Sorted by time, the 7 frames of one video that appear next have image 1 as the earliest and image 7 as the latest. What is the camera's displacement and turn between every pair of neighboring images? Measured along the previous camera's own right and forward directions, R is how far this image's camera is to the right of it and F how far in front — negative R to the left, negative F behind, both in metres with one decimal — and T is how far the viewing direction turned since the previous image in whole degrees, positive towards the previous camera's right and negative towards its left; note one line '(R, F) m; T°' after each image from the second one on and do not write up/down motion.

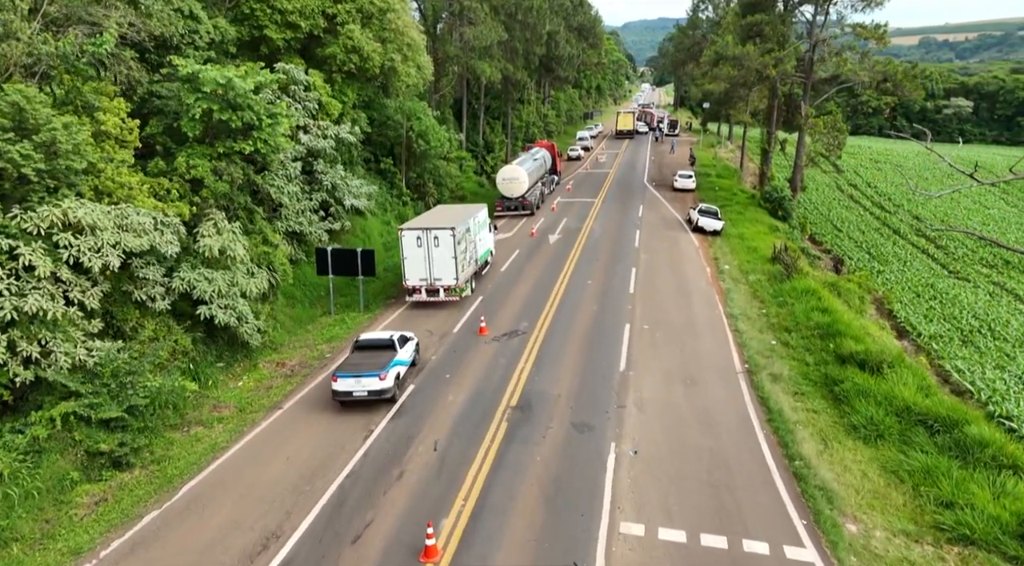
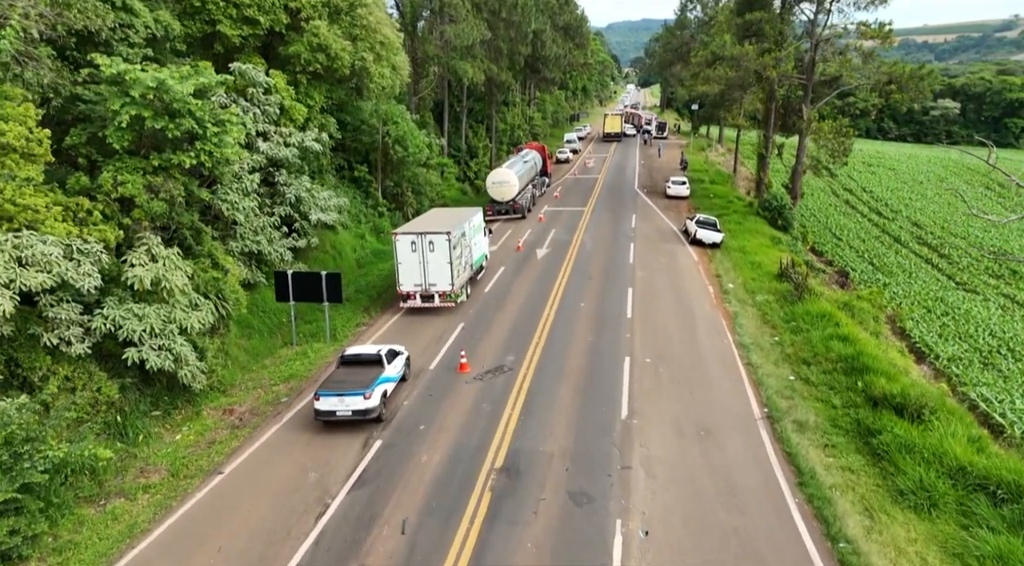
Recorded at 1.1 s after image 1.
(0.0, +2.5) m; +1°
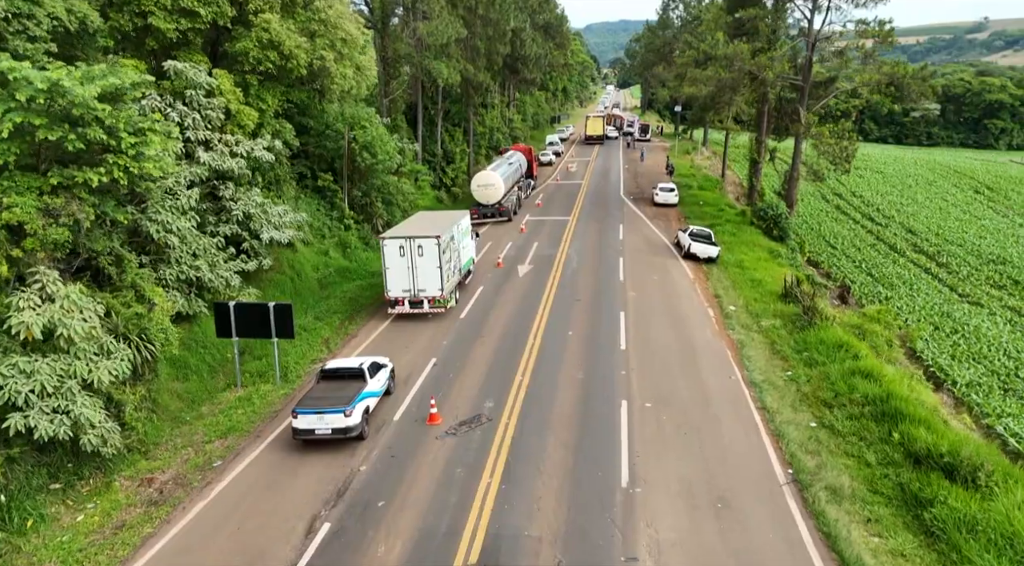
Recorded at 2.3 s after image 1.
(+0.1, +2.7) m; +2°
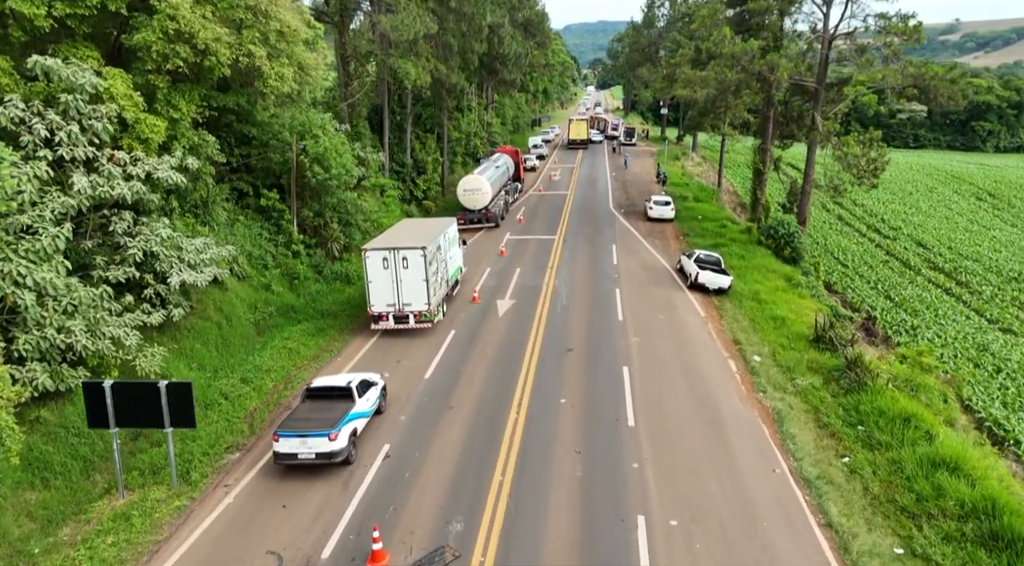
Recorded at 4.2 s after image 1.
(+0.1, +4.5) m; +1°
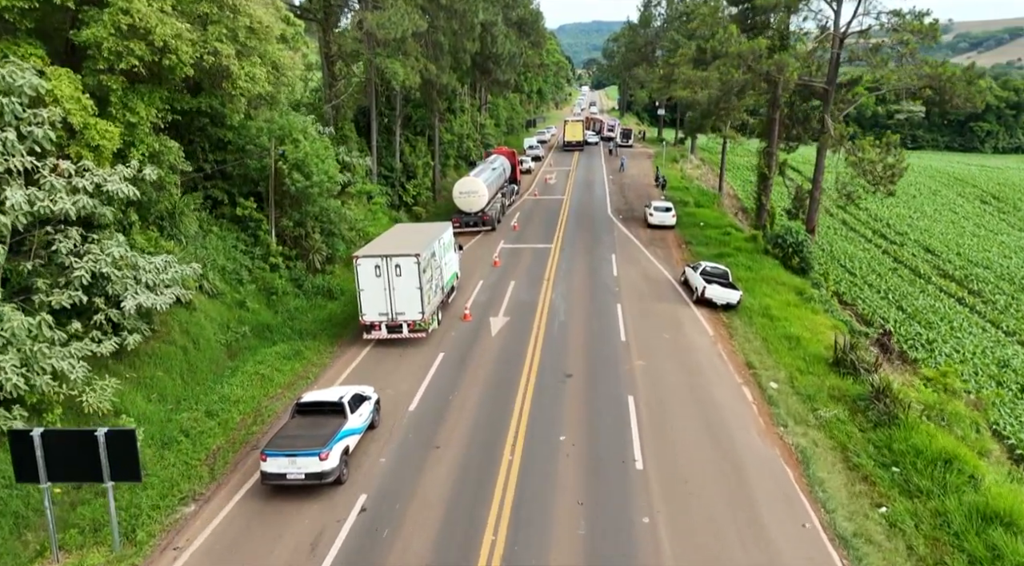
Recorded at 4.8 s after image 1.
(0.0, +1.7) m; 0°
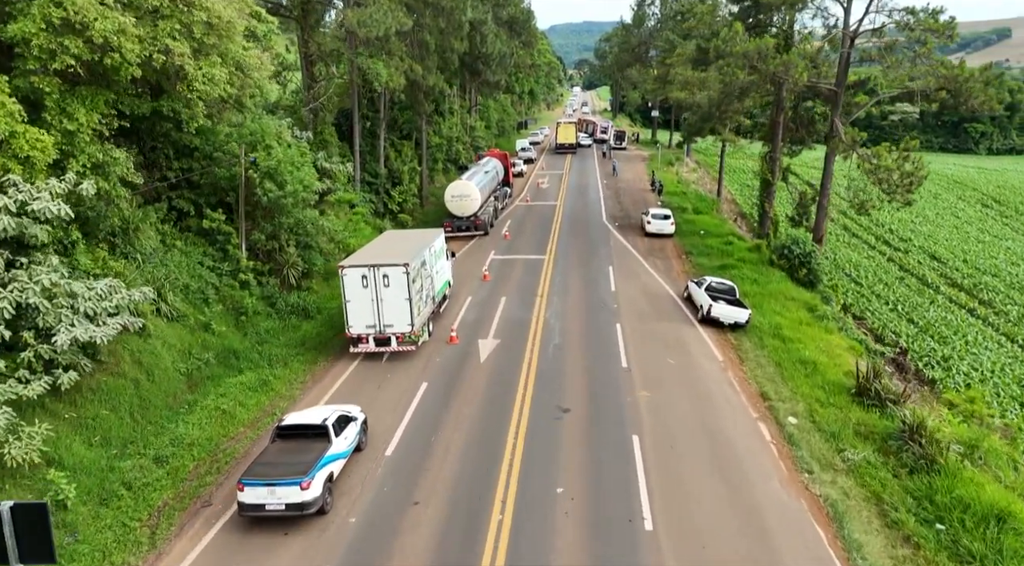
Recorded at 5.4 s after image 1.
(0.0, +1.9) m; +1°
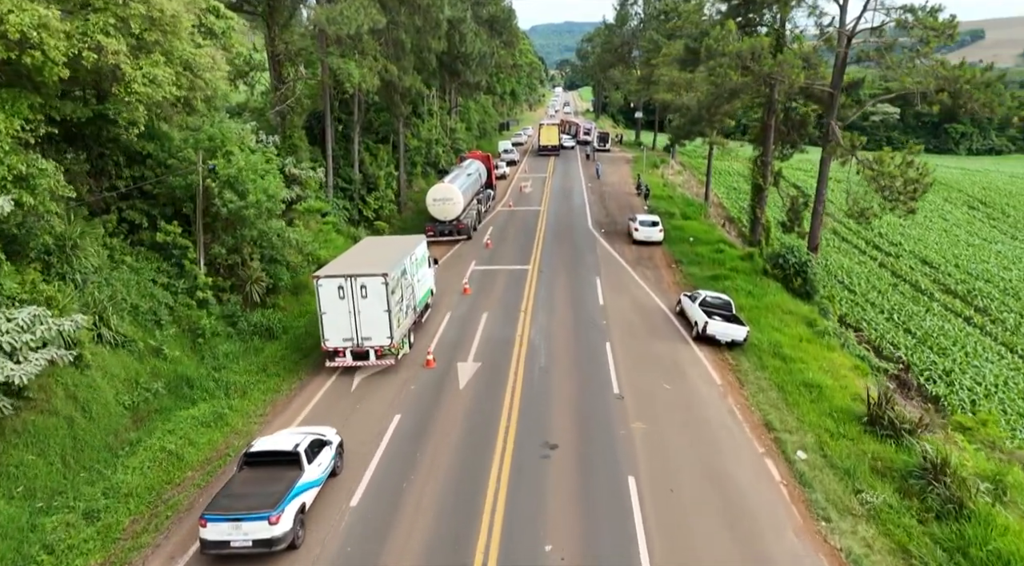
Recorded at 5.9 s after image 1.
(+0.1, +1.6) m; +1°
